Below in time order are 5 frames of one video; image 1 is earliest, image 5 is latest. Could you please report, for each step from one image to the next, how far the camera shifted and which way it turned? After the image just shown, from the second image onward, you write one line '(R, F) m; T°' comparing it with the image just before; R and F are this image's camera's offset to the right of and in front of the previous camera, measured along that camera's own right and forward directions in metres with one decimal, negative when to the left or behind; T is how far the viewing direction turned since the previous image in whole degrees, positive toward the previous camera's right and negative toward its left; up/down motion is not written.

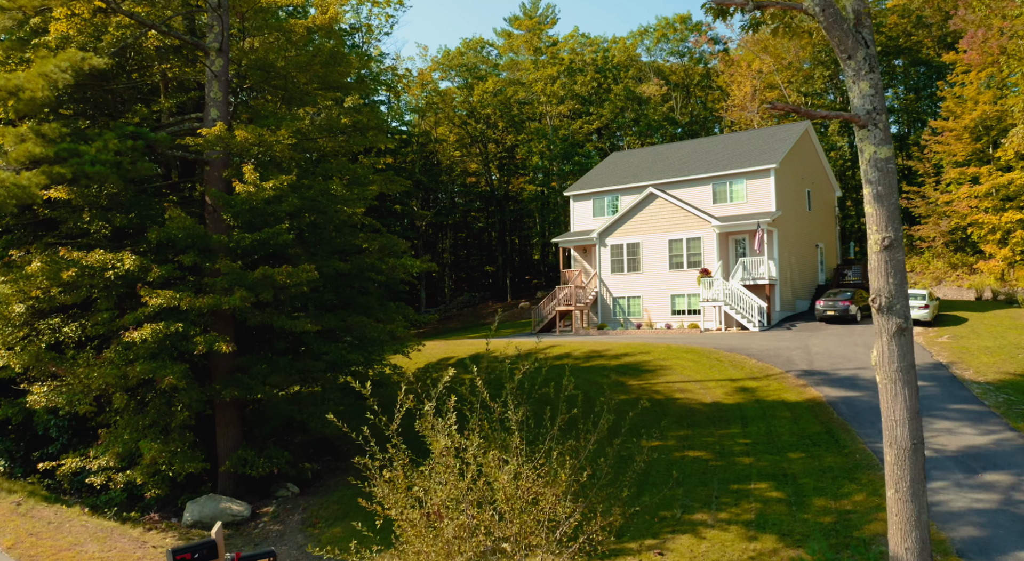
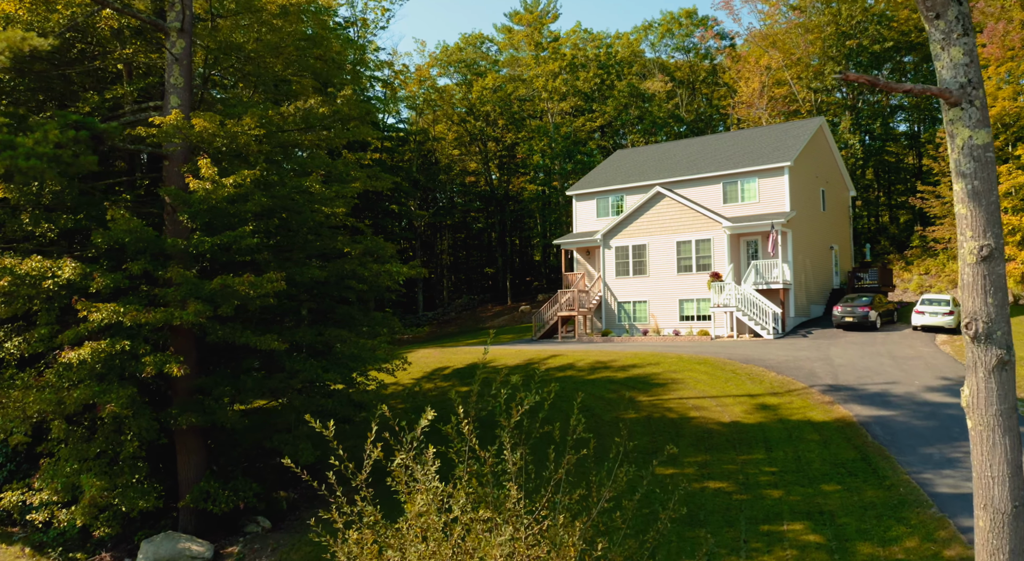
(+0.1, +1.8) m; 0°
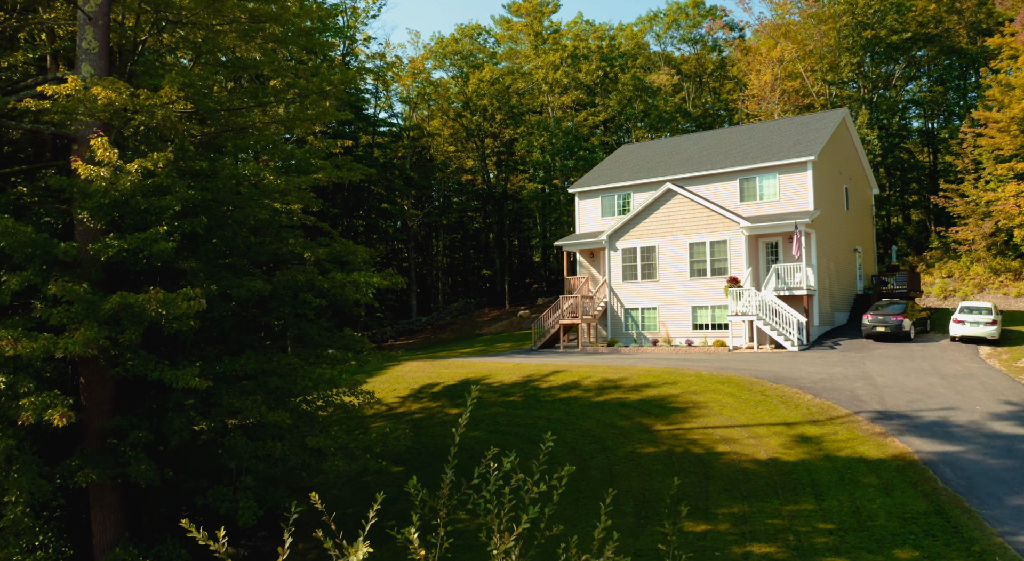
(+0.1, +2.9) m; 0°
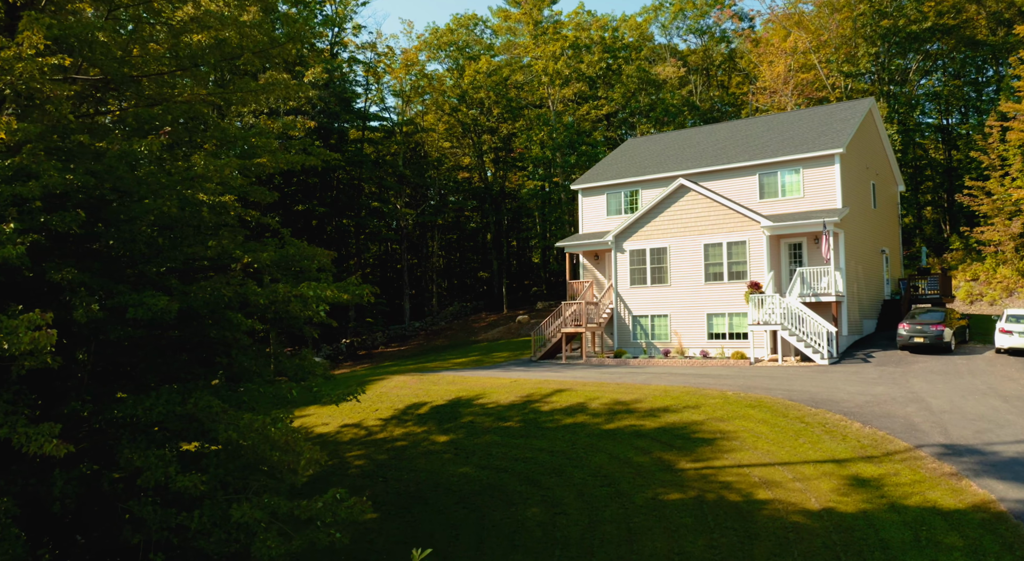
(+0.1, +2.8) m; 0°
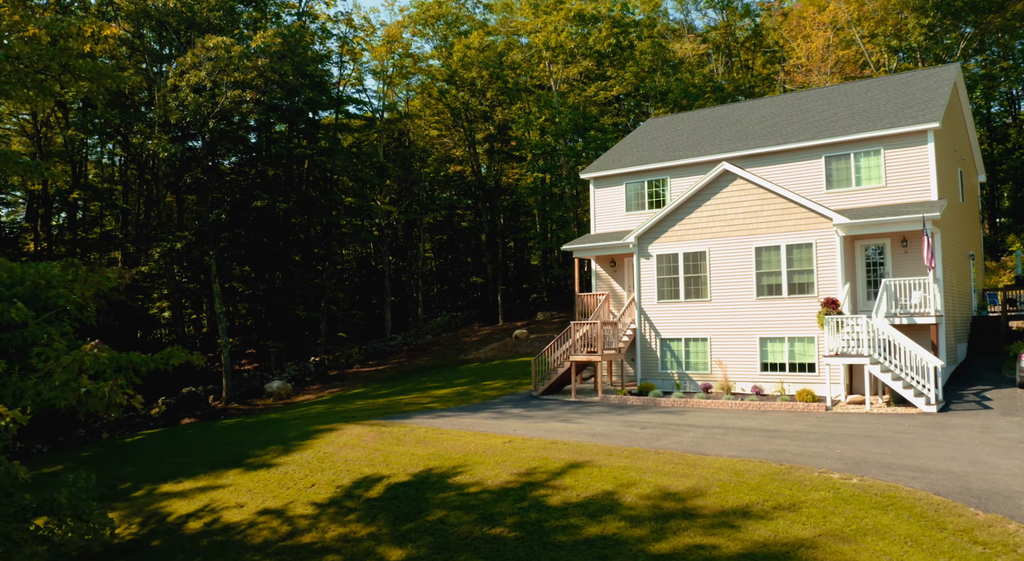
(+0.1, +6.6) m; 0°
